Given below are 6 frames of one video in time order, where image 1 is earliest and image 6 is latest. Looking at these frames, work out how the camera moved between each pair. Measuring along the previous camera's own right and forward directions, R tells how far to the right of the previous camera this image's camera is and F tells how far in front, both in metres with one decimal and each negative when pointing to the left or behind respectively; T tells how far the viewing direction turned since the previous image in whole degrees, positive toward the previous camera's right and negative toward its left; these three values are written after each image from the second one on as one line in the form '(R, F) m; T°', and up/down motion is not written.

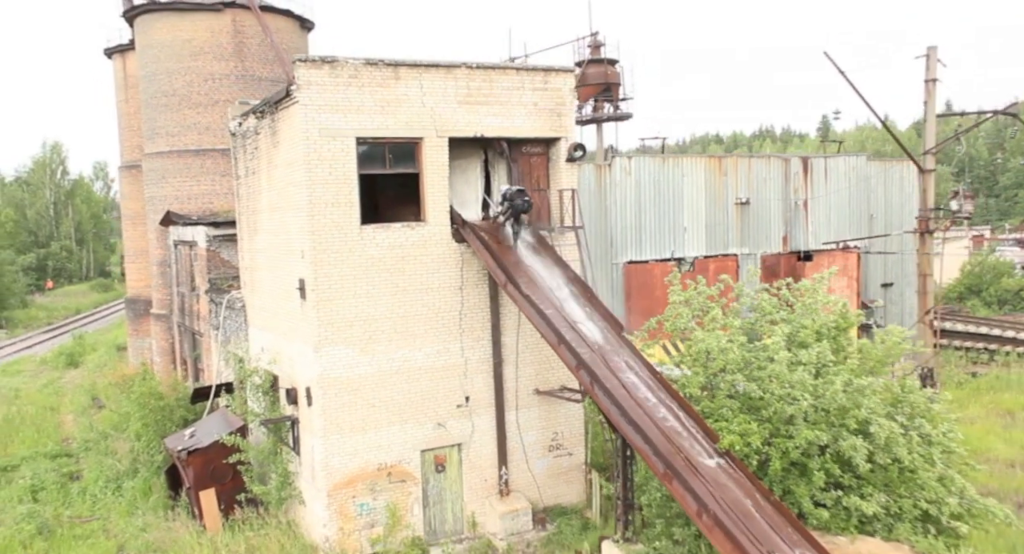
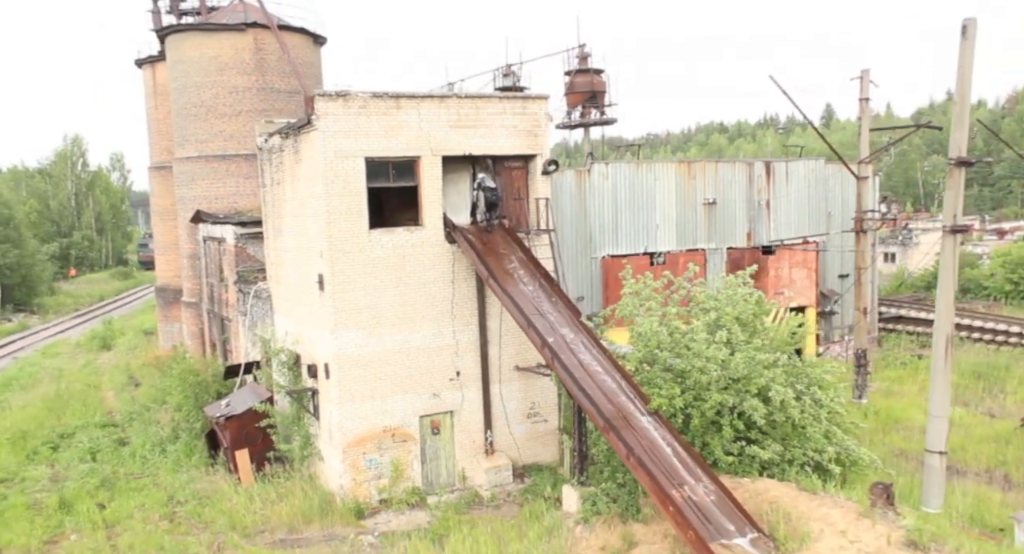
(+0.4, -2.0) m; -1°
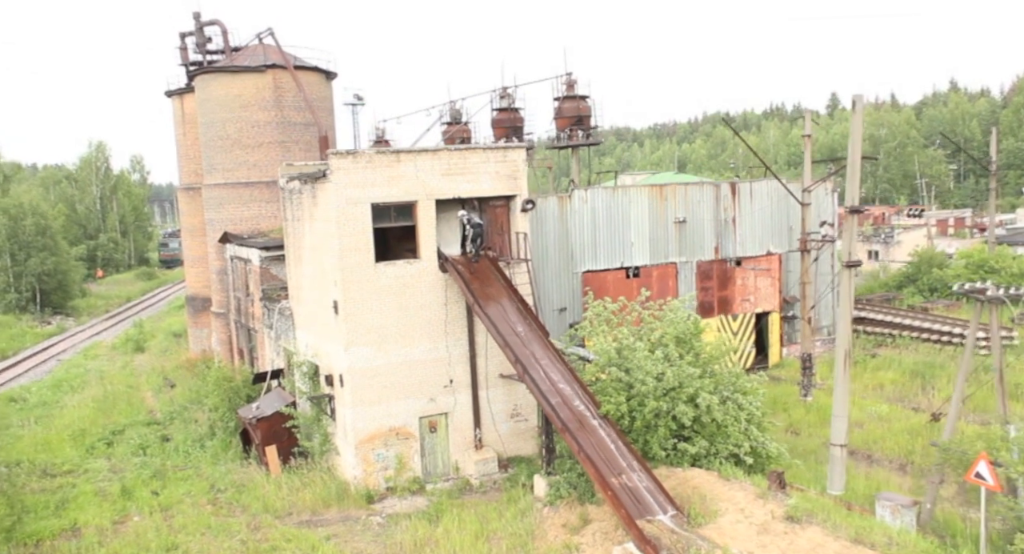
(+0.5, -2.3) m; -1°
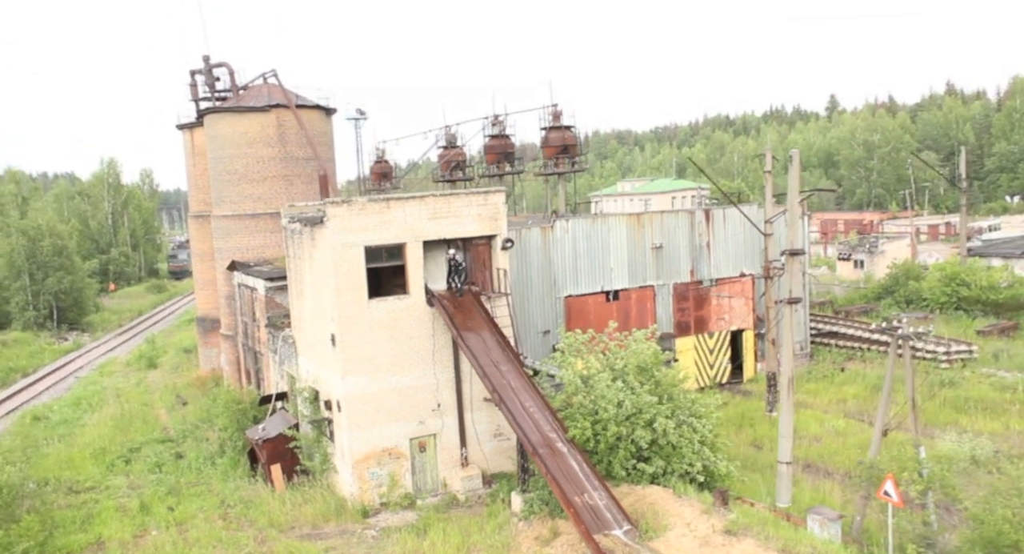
(+0.5, -1.4) m; 0°
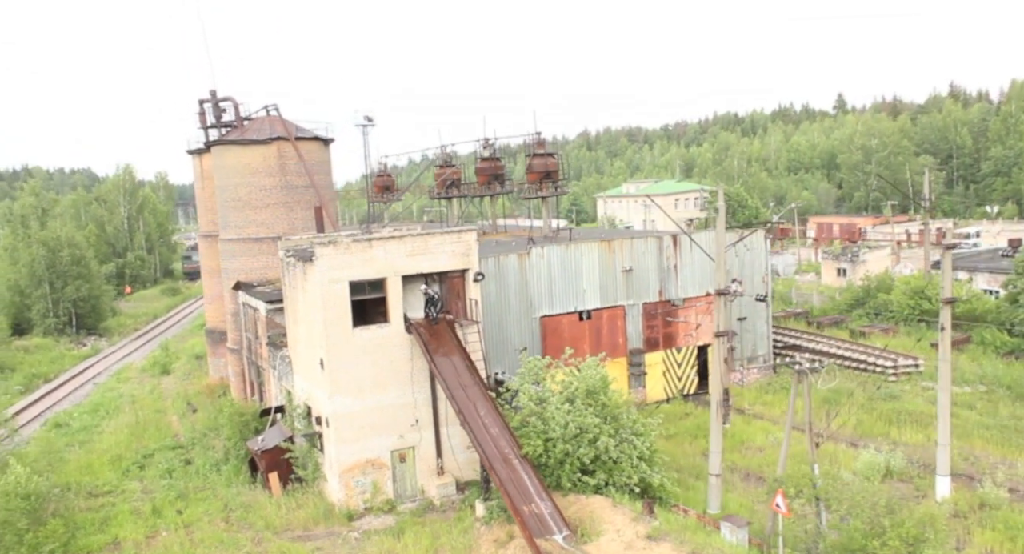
(+1.0, -1.9) m; -1°
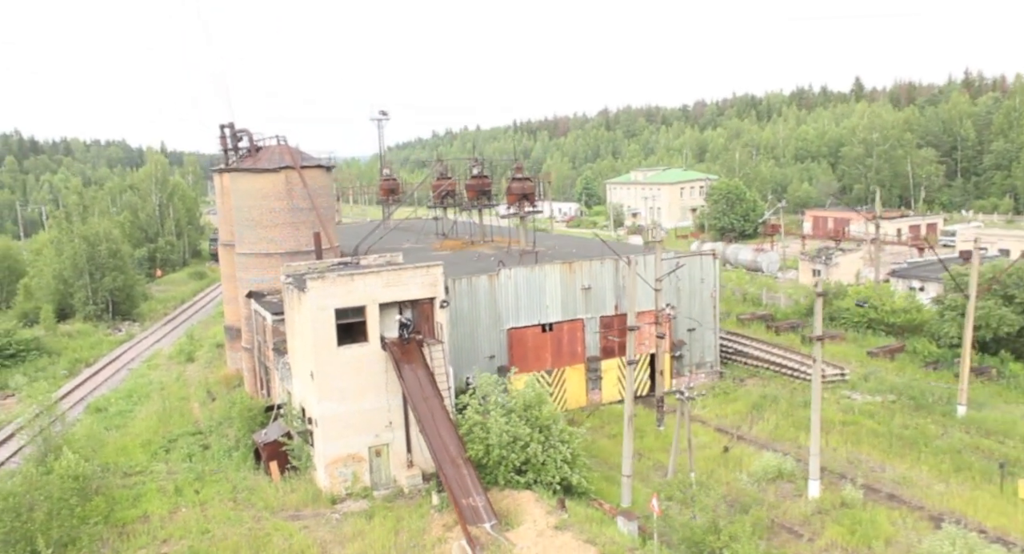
(+1.7, -3.3) m; -2°
